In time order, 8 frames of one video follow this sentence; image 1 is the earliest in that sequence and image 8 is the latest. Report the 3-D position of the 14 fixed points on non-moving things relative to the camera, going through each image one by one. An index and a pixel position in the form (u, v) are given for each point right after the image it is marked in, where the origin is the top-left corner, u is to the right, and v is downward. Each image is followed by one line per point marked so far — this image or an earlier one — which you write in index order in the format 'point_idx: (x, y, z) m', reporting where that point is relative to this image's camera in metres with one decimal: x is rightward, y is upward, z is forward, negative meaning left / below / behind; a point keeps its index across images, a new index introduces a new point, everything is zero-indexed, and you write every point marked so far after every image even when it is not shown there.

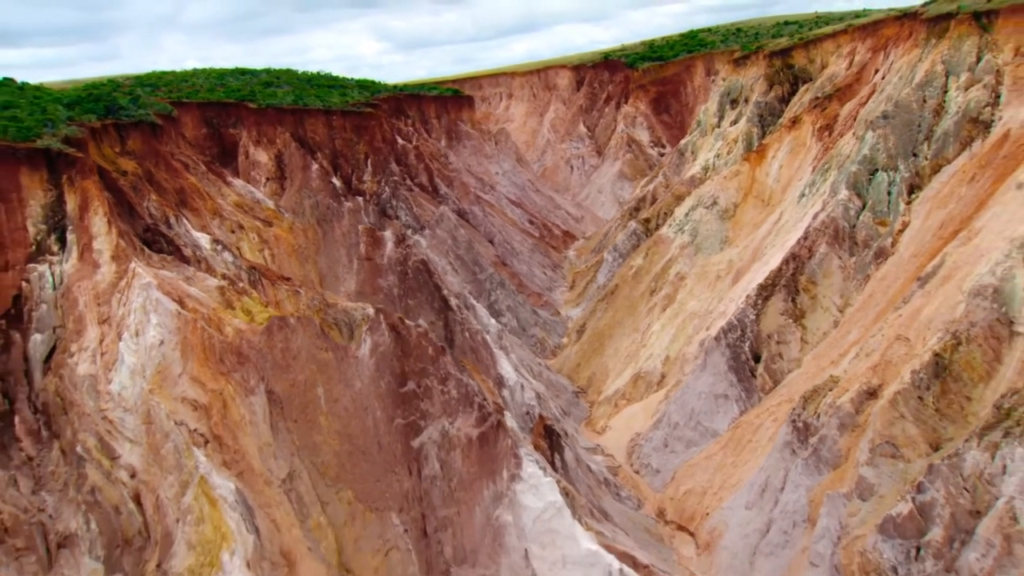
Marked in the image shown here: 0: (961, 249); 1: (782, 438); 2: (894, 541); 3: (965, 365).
0: (+5.5, +0.5, +18.4) m
1: (+3.3, -1.8, +18.3) m
2: (+3.9, -2.6, +15.2) m
3: (+5.0, -0.9, +16.5) m
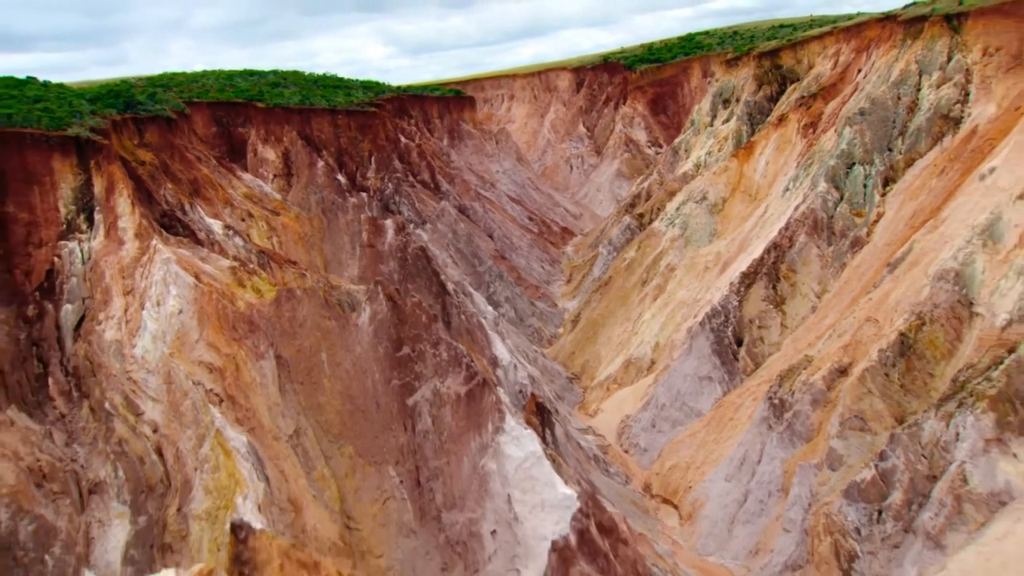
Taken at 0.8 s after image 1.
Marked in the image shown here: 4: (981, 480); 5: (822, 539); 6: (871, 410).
0: (+5.4, +0.7, +19.5) m
1: (+3.2, -1.6, +19.5) m
2: (+3.8, -2.4, +16.3) m
3: (+4.9, -0.7, +17.6) m
4: (+4.7, -1.9, +15.0) m
5: (+3.4, -2.7, +16.6) m
6: (+4.2, -1.4, +17.5) m
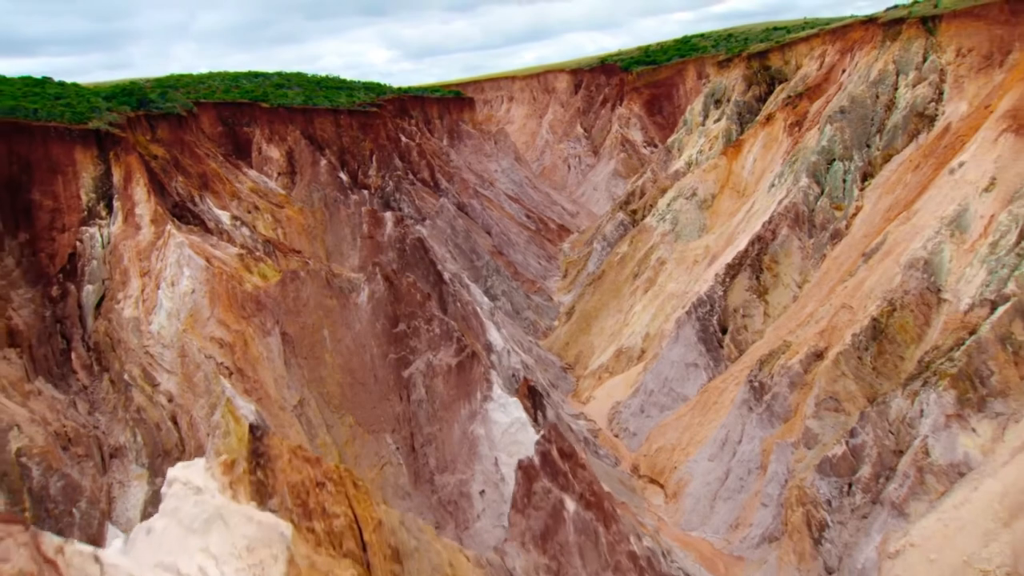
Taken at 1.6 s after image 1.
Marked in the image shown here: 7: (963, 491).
0: (+5.3, +0.8, +20.5) m
1: (+3.1, -1.5, +20.5) m
2: (+3.7, -2.2, +17.3) m
3: (+4.8, -0.5, +18.6) m
4: (+4.6, -1.7, +16.0) m
5: (+3.3, -2.6, +17.6) m
6: (+4.1, -1.3, +18.5) m
7: (+4.6, -2.1, +15.4) m
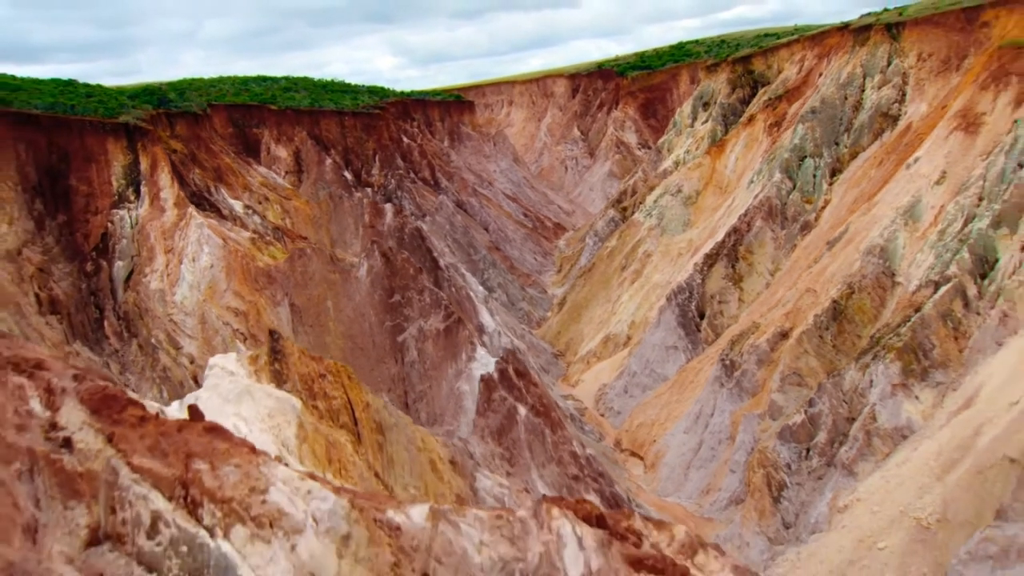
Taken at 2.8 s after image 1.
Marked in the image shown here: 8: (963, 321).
0: (+5.2, +1.0, +22.2) m
1: (+3.0, -1.3, +22.2) m
2: (+3.5, -2.0, +19.0) m
3: (+4.7, -0.3, +20.3) m
4: (+4.4, -1.5, +17.7) m
5: (+3.1, -2.4, +19.3) m
6: (+3.9, -1.1, +20.1) m
7: (+4.5, -1.9, +17.1) m
8: (+5.4, -0.4, +18.2) m
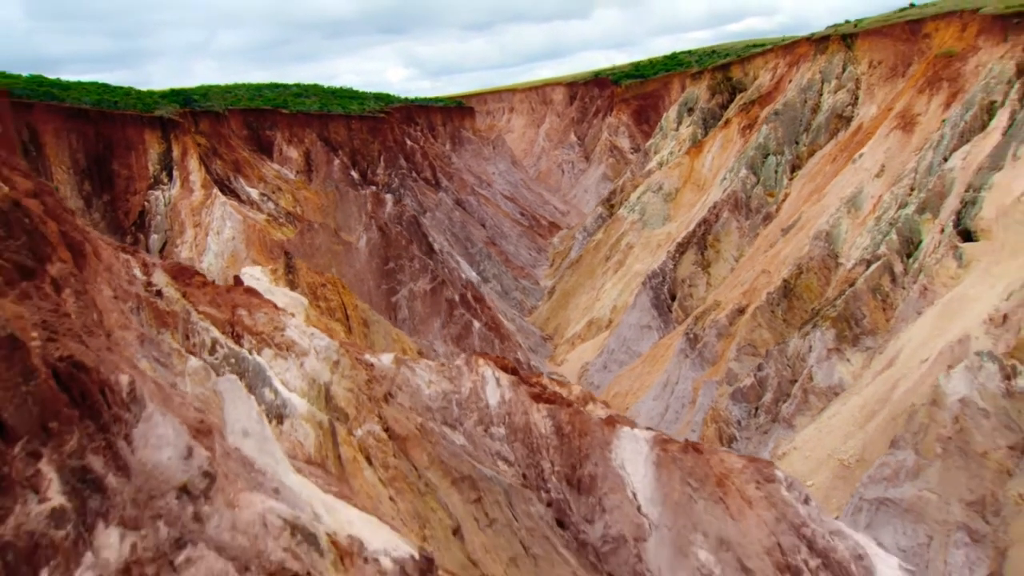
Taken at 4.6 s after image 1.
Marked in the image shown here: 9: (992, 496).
0: (+5.0, +1.3, +24.8) m
1: (+2.8, -1.0, +24.7) m
2: (+3.3, -1.7, +21.5) m
3: (+4.4, 0.0, +22.8) m
4: (+4.2, -1.2, +20.2) m
5: (+2.9, -2.0, +21.8) m
6: (+3.7, -0.8, +22.7) m
7: (+4.2, -1.5, +19.6) m
8: (+5.2, -0.1, +20.7) m
9: (+4.8, -2.1, +15.0) m
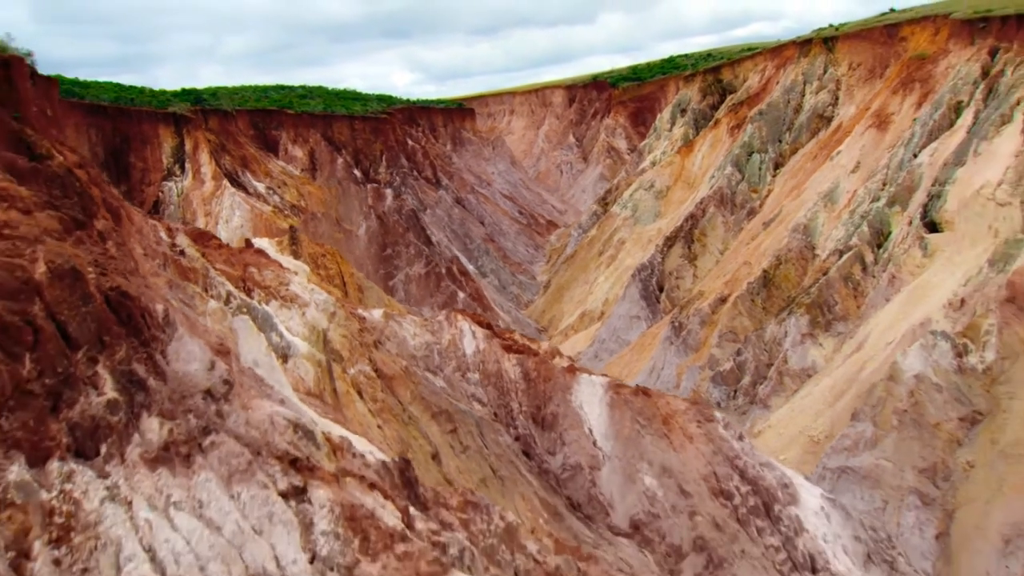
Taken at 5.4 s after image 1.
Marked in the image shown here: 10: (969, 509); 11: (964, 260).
0: (+4.9, +1.5, +26.0) m
1: (+2.6, -0.8, +25.9) m
2: (+3.1, -1.5, +22.7) m
3: (+4.3, +0.2, +24.0) m
4: (+4.1, -1.0, +21.5) m
5: (+2.8, -1.9, +23.0) m
6: (+3.6, -0.6, +23.9) m
7: (+4.1, -1.4, +20.8) m
8: (+5.1, +0.1, +21.9) m
9: (+4.6, -1.9, +16.2) m
10: (+4.7, -2.3, +15.5) m
11: (+5.8, +0.4, +19.3) m
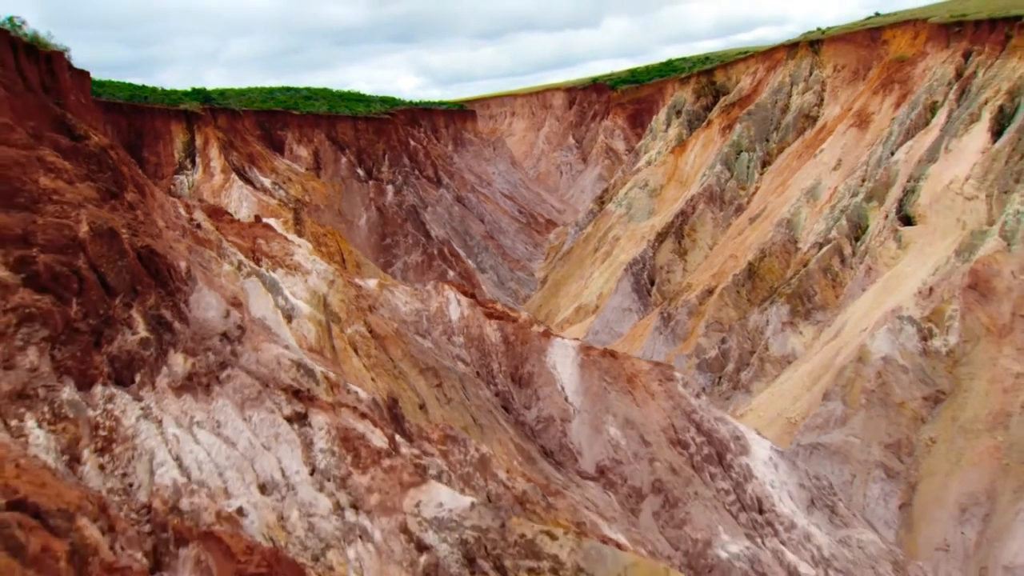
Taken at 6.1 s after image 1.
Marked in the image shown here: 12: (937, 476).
0: (+4.8, +1.6, +27.0) m
1: (+2.6, -0.7, +27.0) m
2: (+3.0, -1.3, +23.8) m
3: (+4.2, +0.3, +25.1) m
4: (+4.0, -0.9, +22.5) m
5: (+2.7, -1.7, +24.1) m
6: (+3.5, -0.5, +24.9) m
7: (+4.0, -1.2, +21.9) m
8: (+5.0, +0.2, +23.0) m
9: (+4.5, -1.7, +17.3) m
10: (+4.6, -2.1, +16.6) m
11: (+5.7, +0.5, +20.3) m
12: (+4.7, -2.1, +16.5) m
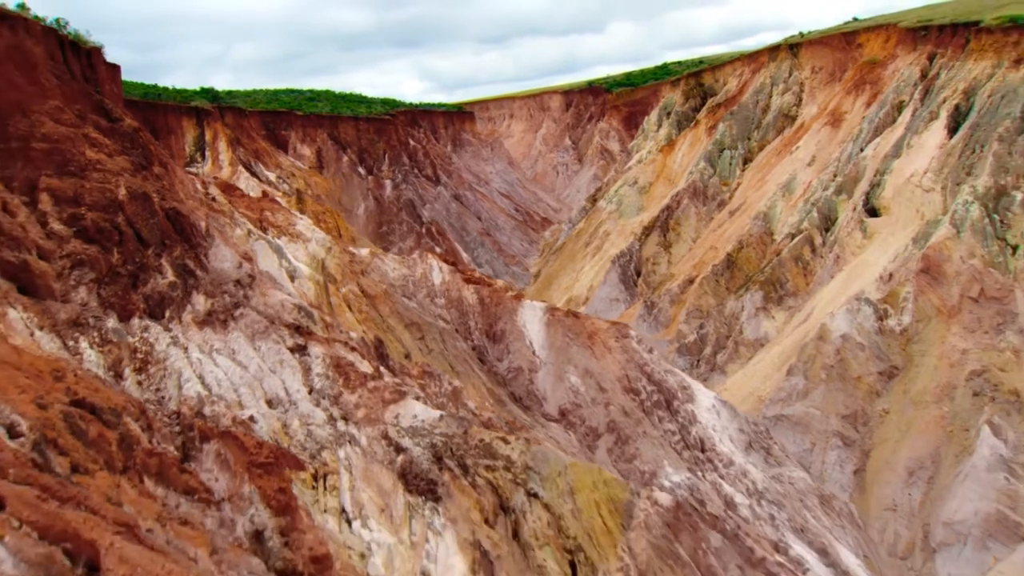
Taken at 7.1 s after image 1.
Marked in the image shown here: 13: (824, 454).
0: (+4.6, +1.8, +28.5) m
1: (+2.4, -0.5, +28.4) m
2: (+2.9, -1.2, +25.2) m
3: (+4.1, +0.5, +26.5) m
4: (+3.8, -0.7, +23.9) m
5: (+2.5, -1.5, +25.5) m
6: (+3.4, -0.3, +26.4) m
7: (+3.8, -1.0, +23.3) m
8: (+4.8, +0.4, +24.4) m
9: (+4.4, -1.5, +18.7) m
10: (+4.4, -1.9, +18.0) m
11: (+5.5, +0.7, +21.7) m
12: (+4.5, -1.8, +17.9) m
13: (+3.8, -2.0, +18.6) m
